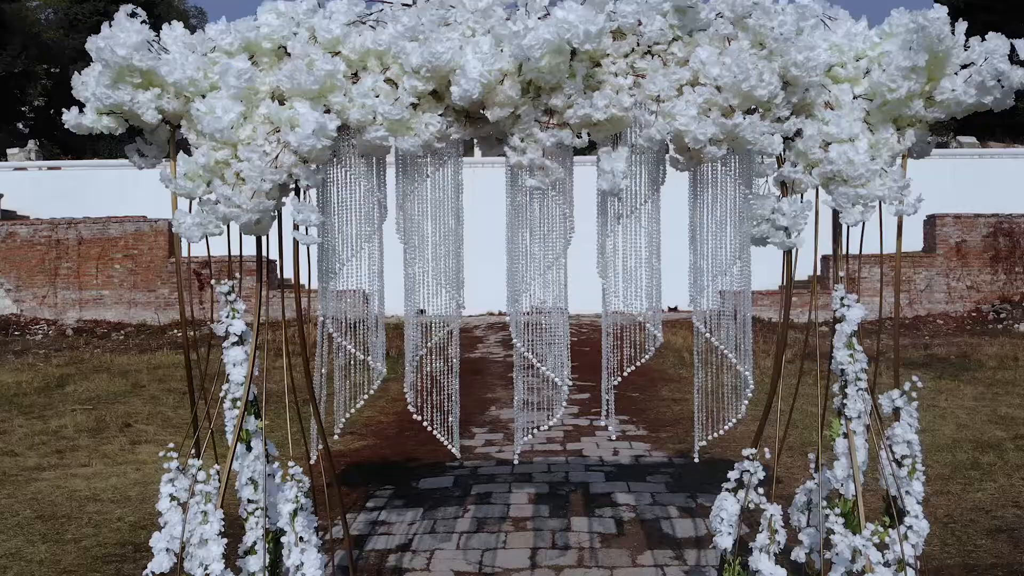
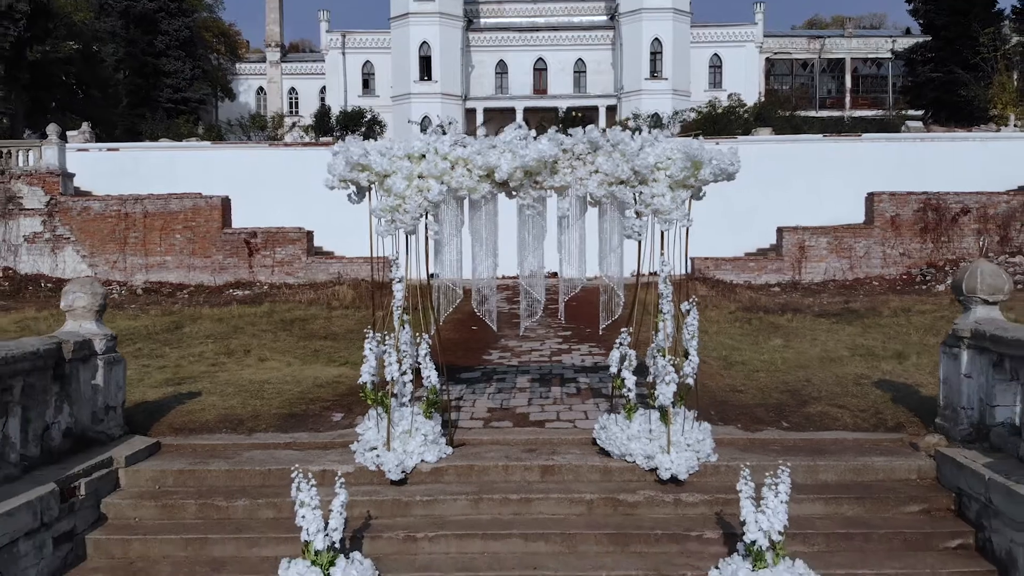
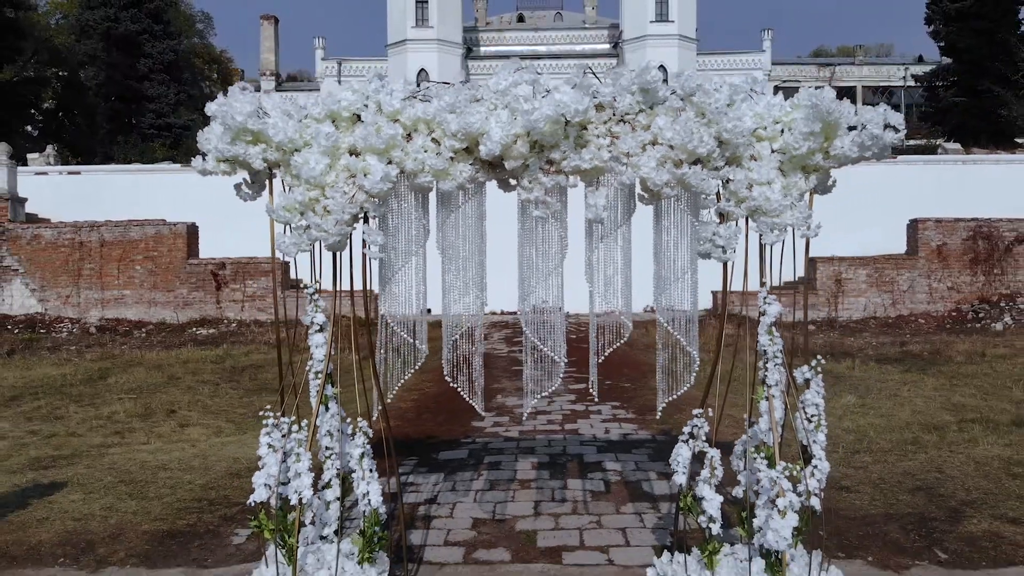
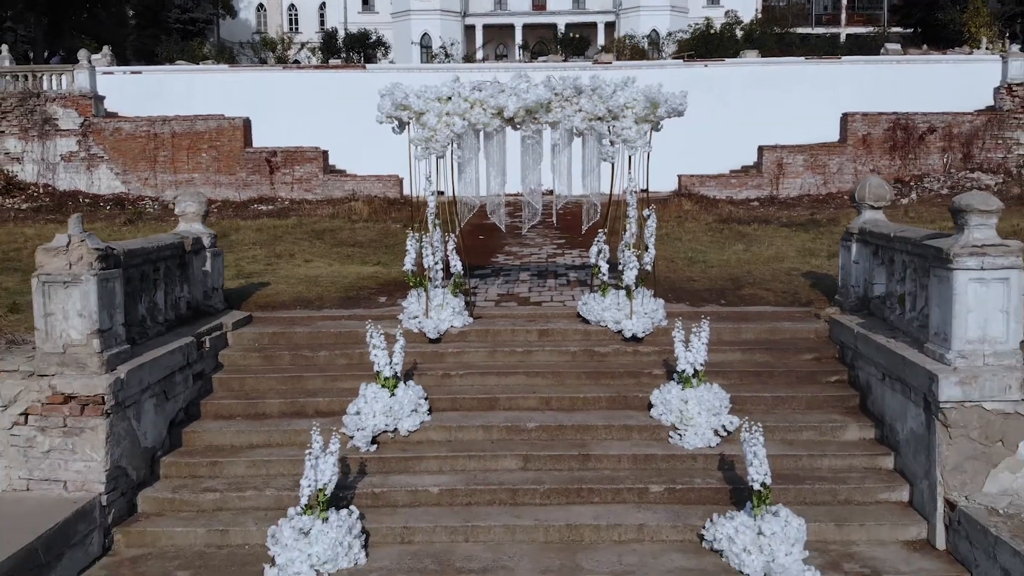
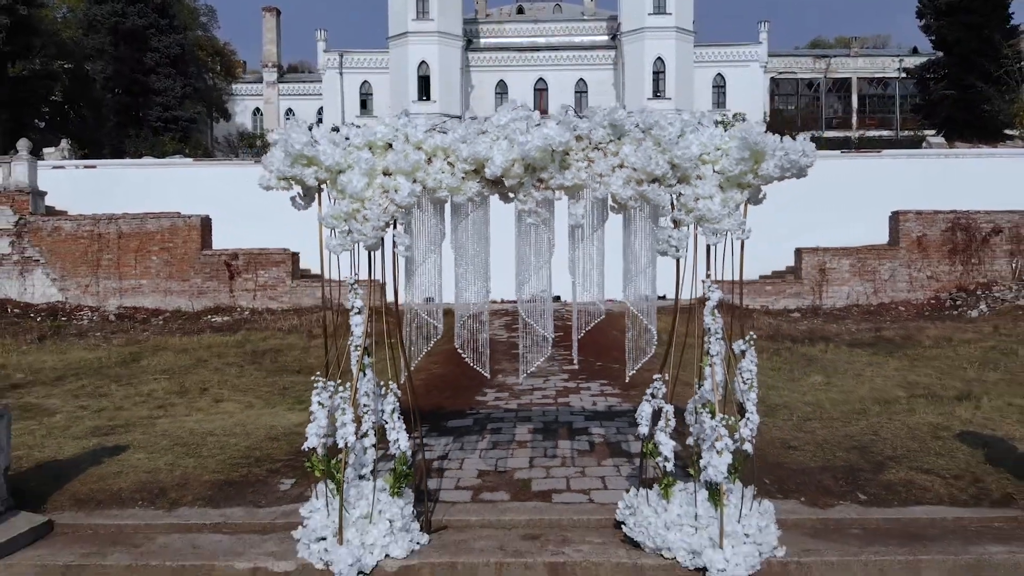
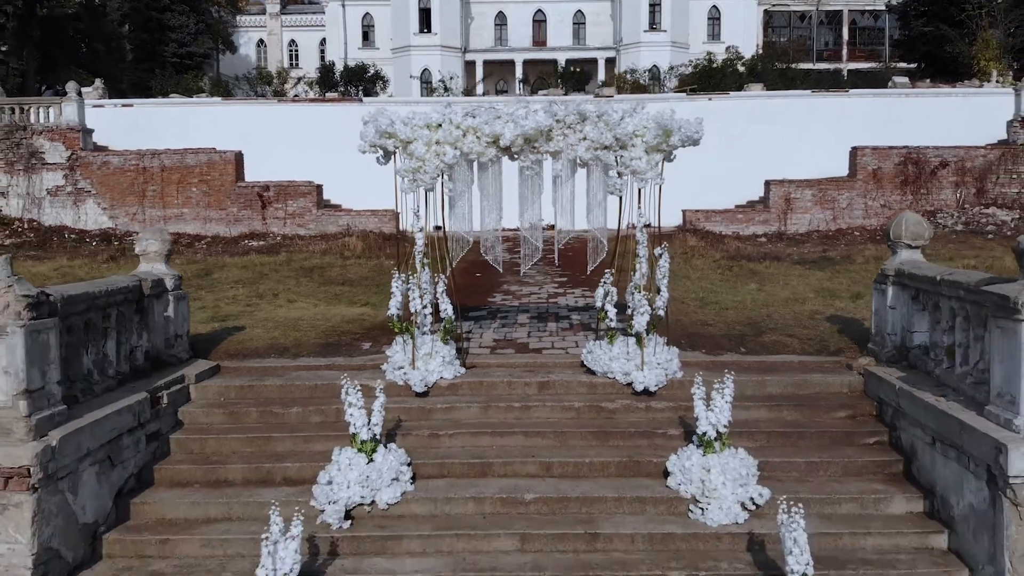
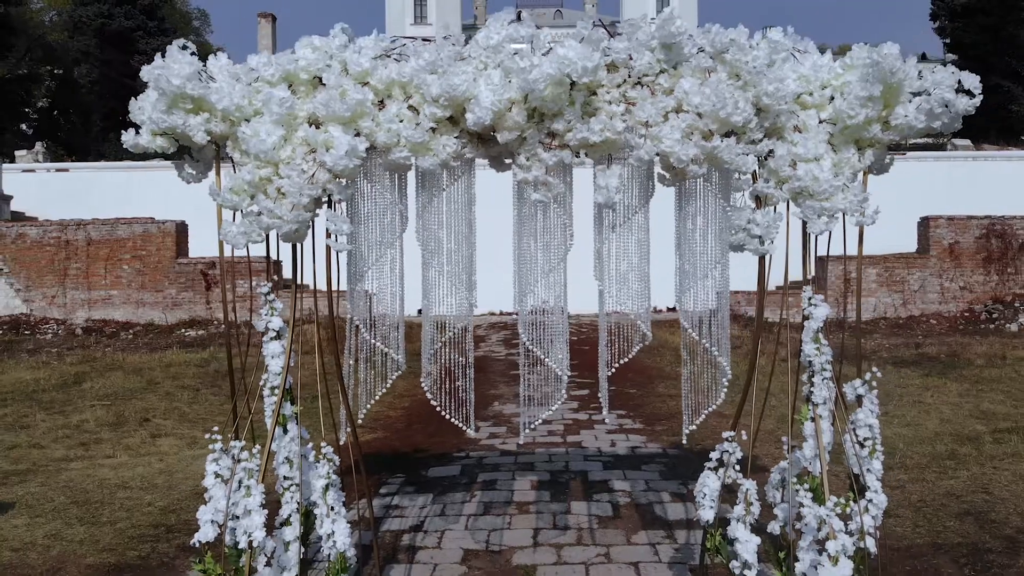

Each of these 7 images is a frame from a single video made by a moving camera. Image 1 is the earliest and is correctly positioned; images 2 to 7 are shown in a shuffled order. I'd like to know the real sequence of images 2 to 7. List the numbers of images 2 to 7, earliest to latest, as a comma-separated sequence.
7, 3, 5, 2, 6, 4
